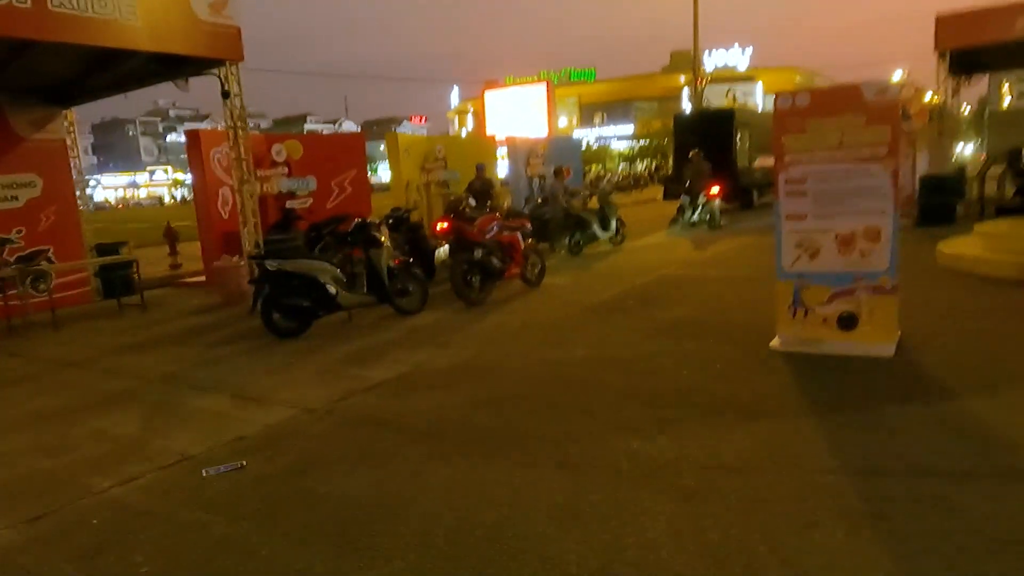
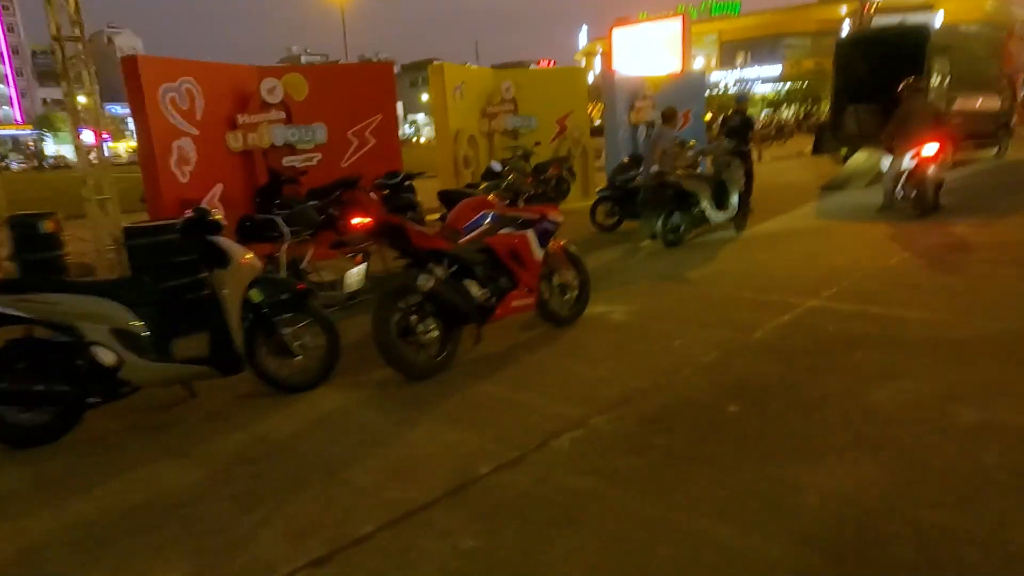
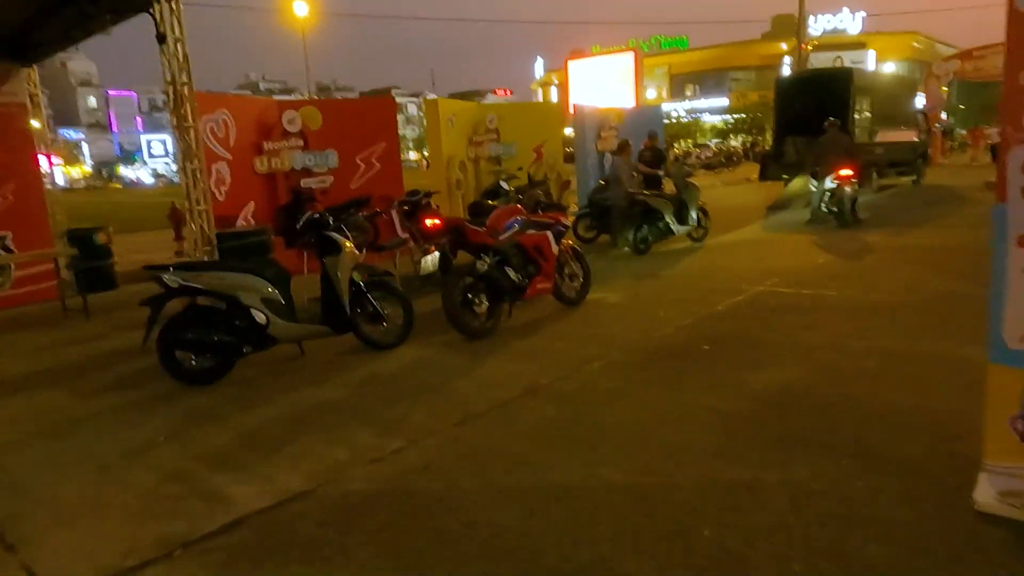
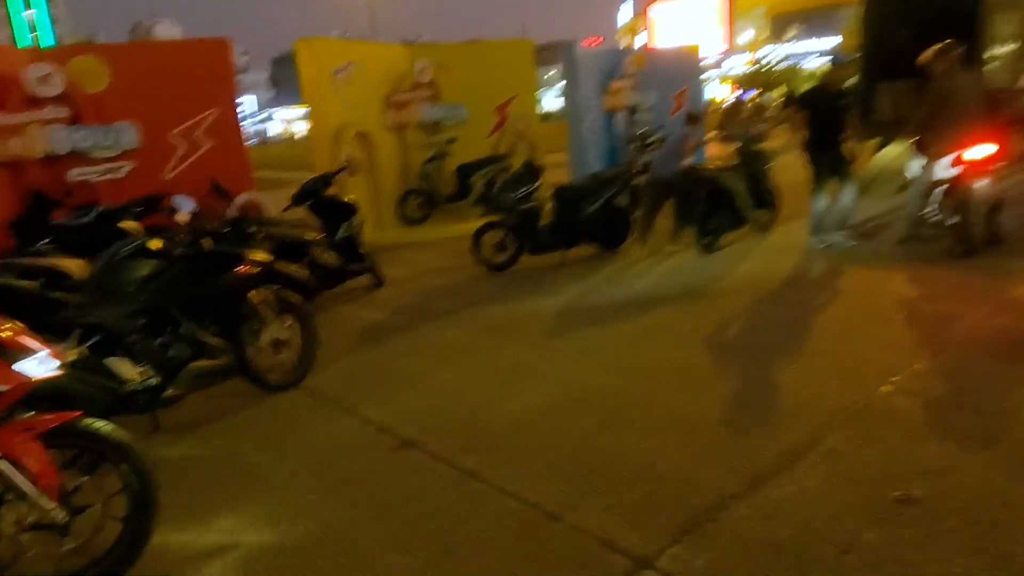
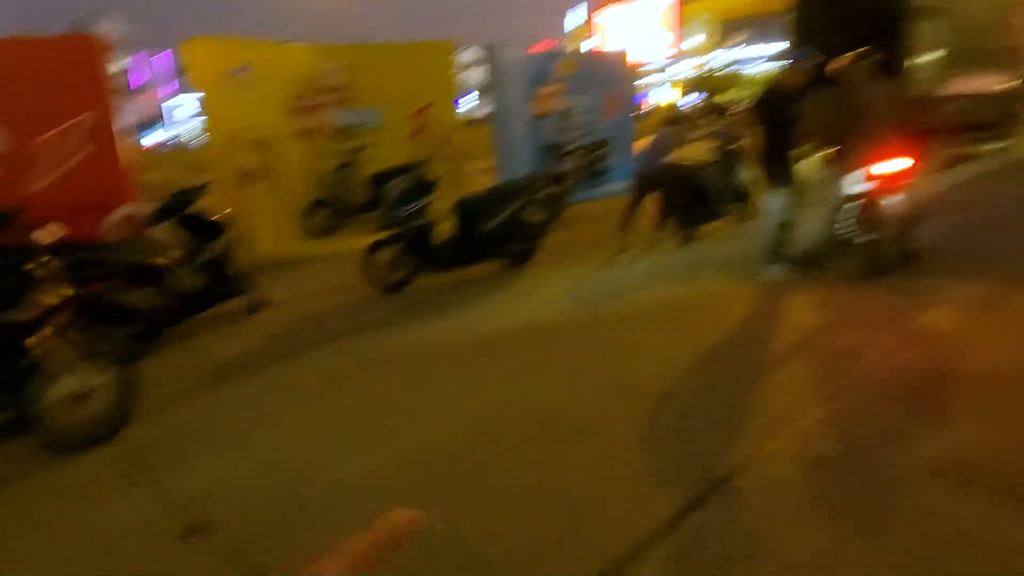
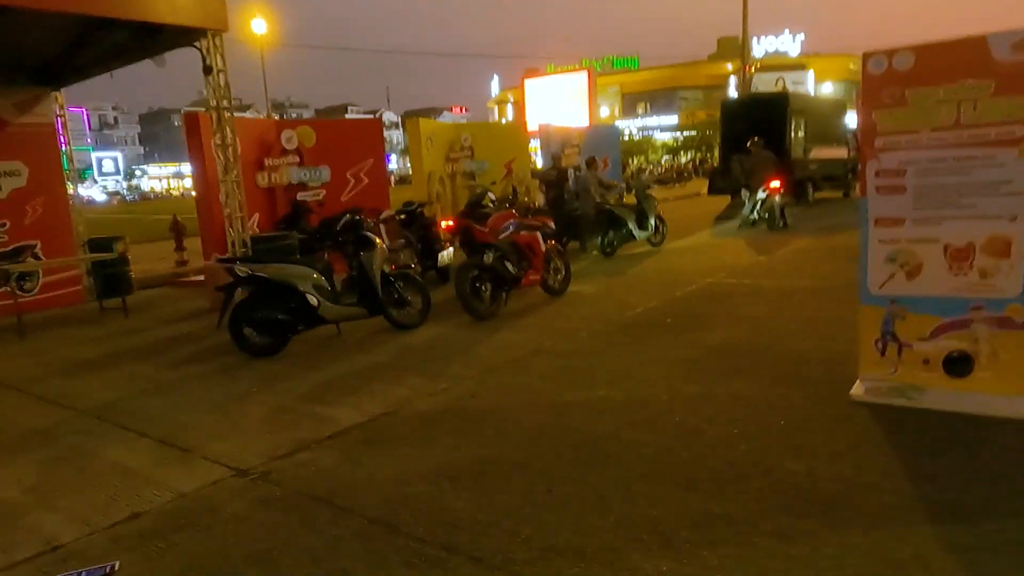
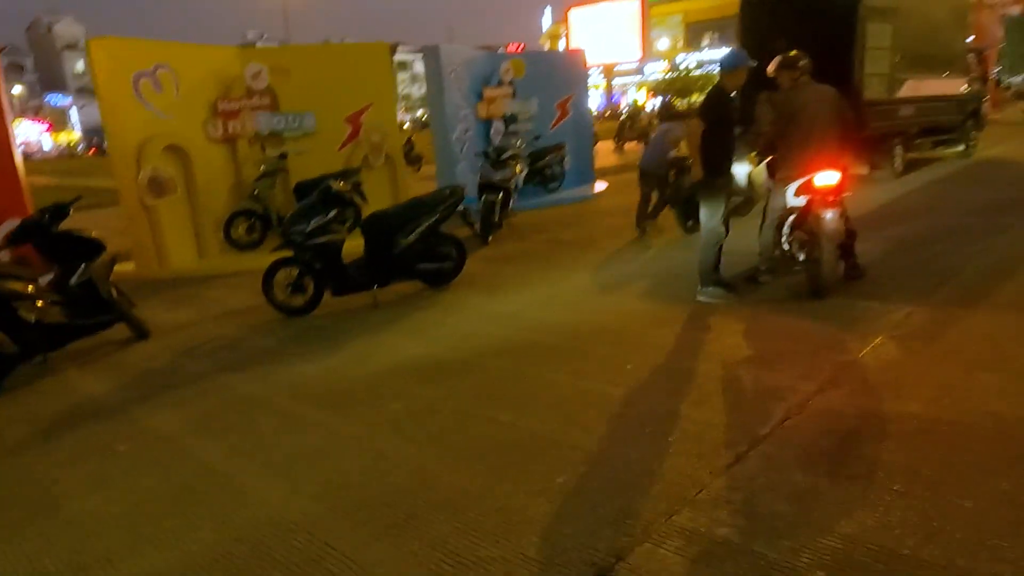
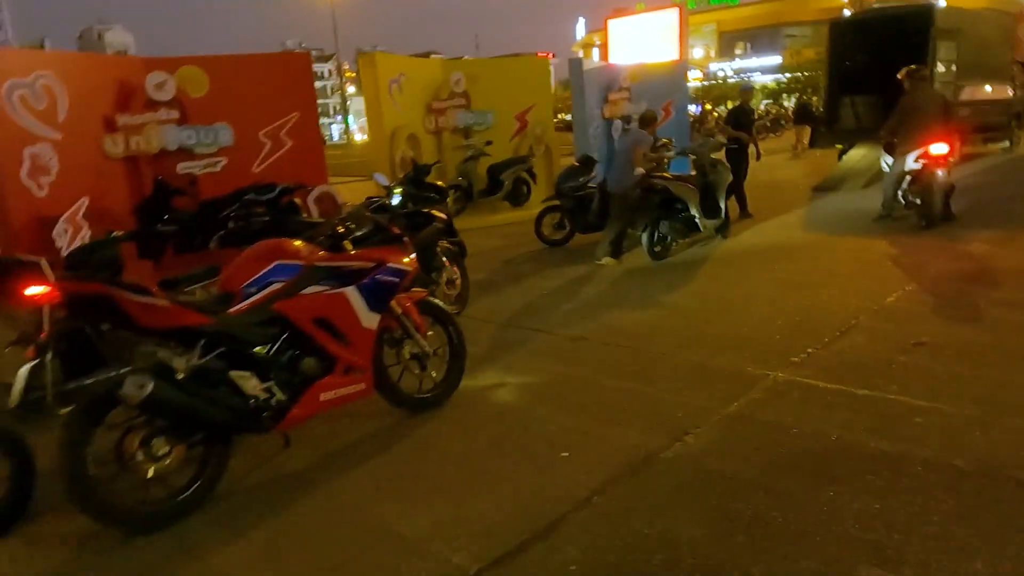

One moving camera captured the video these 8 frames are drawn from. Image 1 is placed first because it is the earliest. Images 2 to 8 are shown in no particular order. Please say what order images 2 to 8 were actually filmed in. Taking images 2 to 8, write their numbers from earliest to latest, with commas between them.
6, 3, 2, 8, 4, 5, 7
